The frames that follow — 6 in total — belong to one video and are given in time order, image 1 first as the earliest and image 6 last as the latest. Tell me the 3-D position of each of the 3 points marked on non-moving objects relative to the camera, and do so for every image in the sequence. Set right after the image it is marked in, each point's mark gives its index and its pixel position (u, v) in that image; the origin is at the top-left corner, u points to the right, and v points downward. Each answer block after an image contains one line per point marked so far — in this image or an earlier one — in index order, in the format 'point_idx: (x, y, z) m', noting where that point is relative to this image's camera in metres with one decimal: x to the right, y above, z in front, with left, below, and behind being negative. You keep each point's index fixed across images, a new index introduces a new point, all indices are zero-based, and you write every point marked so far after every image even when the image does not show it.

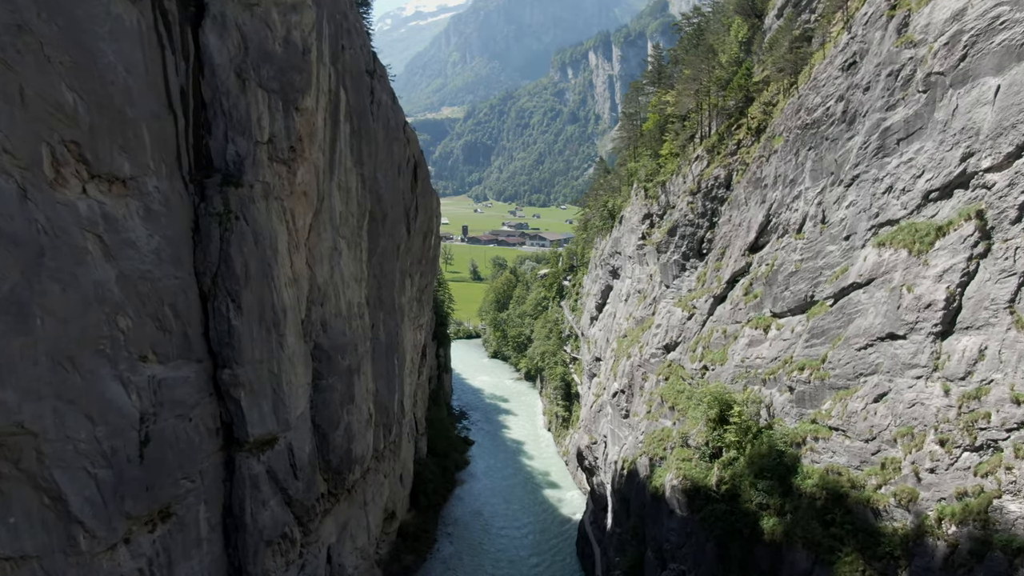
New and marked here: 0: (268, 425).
0: (-6.2, -3.5, +19.8) m
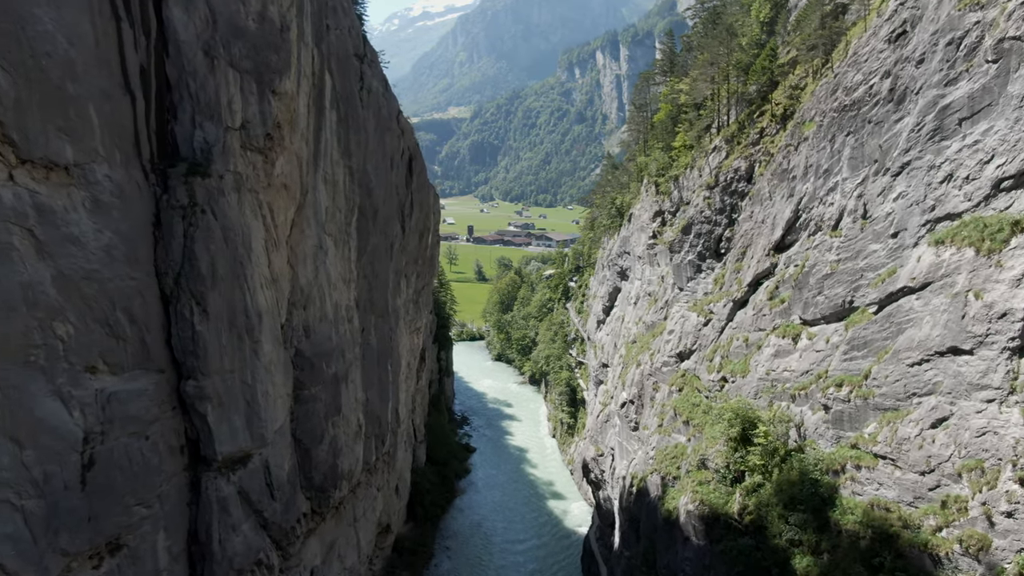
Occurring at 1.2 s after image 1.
0: (-6.3, -3.6, +17.8) m
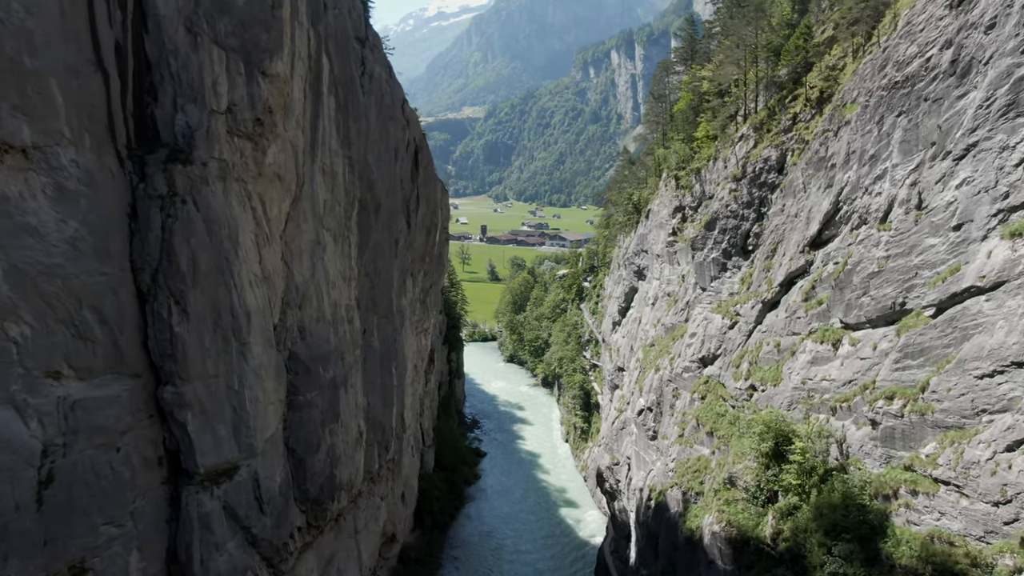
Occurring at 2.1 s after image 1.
0: (-6.1, -3.5, +16.4) m
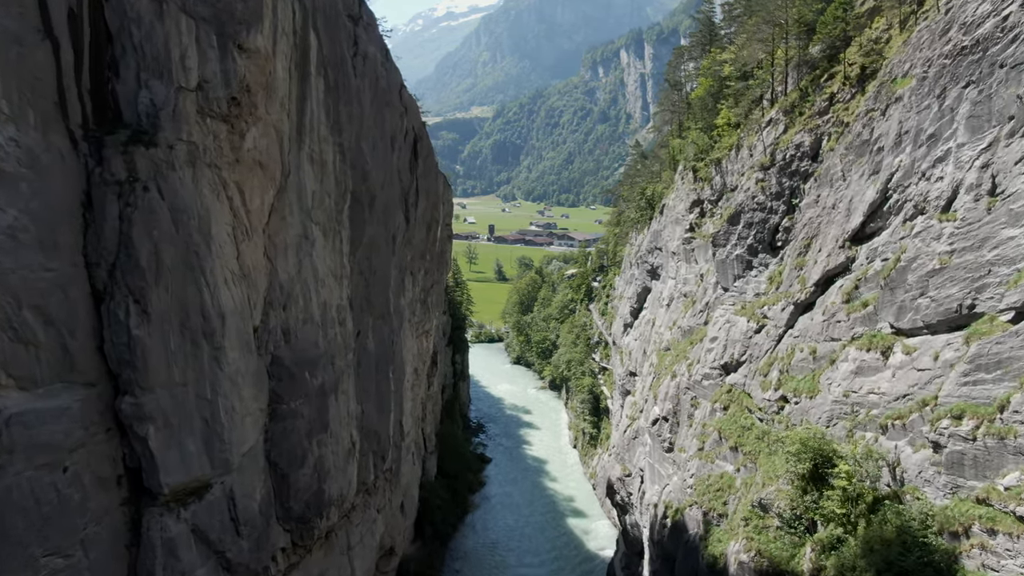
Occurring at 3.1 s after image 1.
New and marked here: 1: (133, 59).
0: (-6.1, -3.5, +14.7) m
1: (-6.8, +4.1, +13.9) m
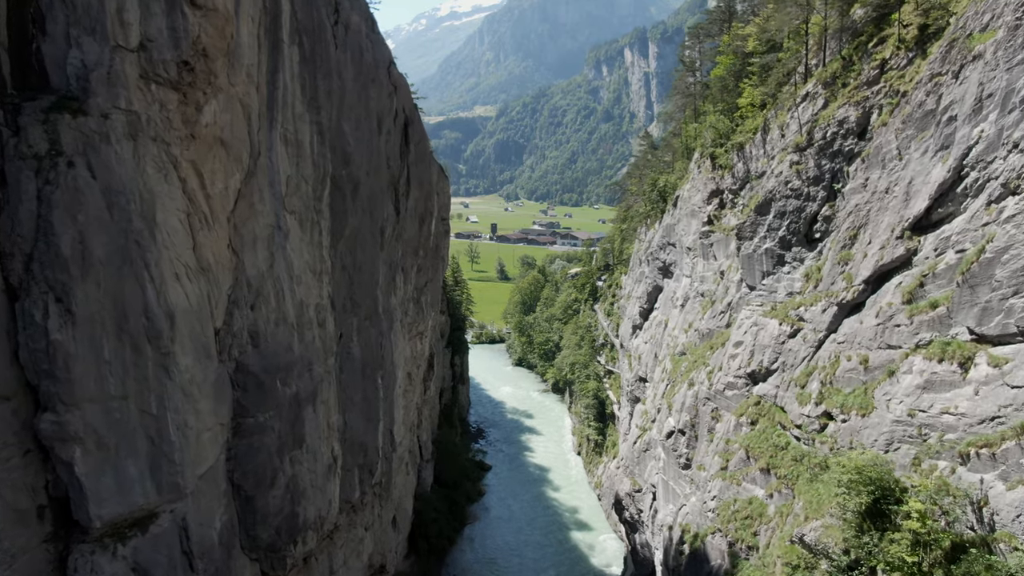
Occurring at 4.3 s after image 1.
0: (-6.1, -3.4, +12.5) m
1: (-6.9, +4.2, +11.7) m
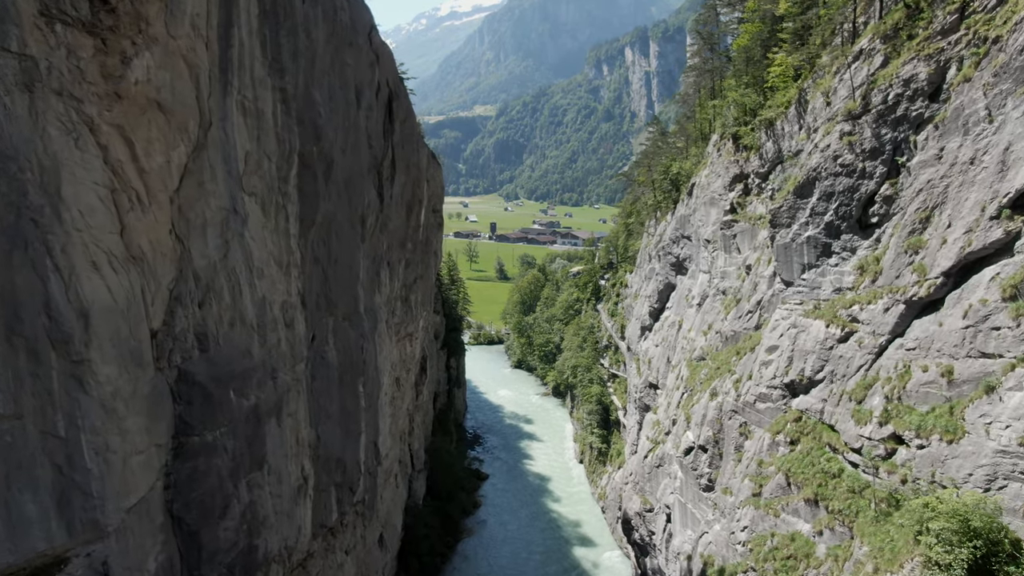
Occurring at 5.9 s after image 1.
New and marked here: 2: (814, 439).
0: (-6.2, -3.3, +9.9) m
1: (-6.9, +4.3, +9.1) m
2: (+6.3, -3.1, +17.5) m
